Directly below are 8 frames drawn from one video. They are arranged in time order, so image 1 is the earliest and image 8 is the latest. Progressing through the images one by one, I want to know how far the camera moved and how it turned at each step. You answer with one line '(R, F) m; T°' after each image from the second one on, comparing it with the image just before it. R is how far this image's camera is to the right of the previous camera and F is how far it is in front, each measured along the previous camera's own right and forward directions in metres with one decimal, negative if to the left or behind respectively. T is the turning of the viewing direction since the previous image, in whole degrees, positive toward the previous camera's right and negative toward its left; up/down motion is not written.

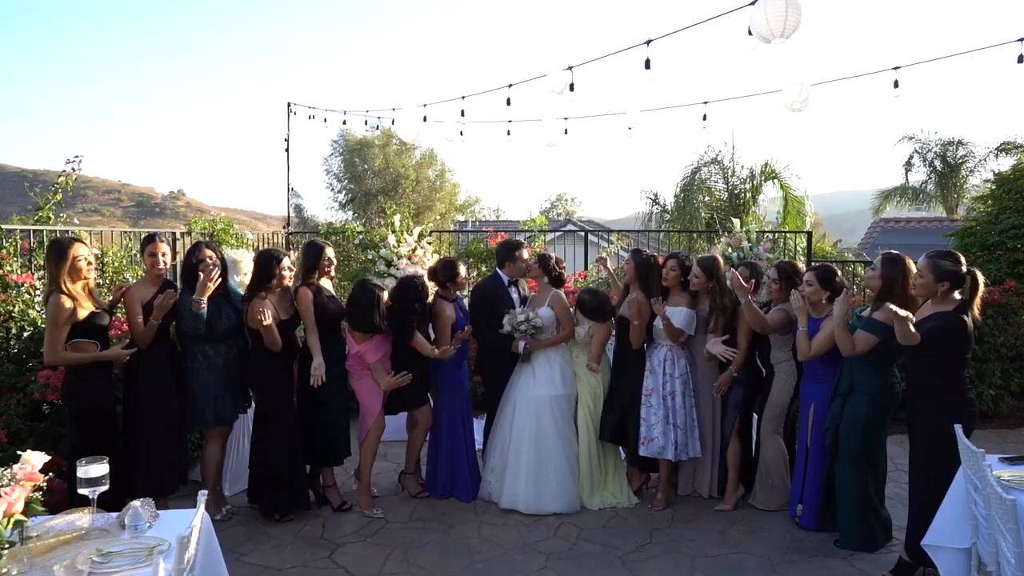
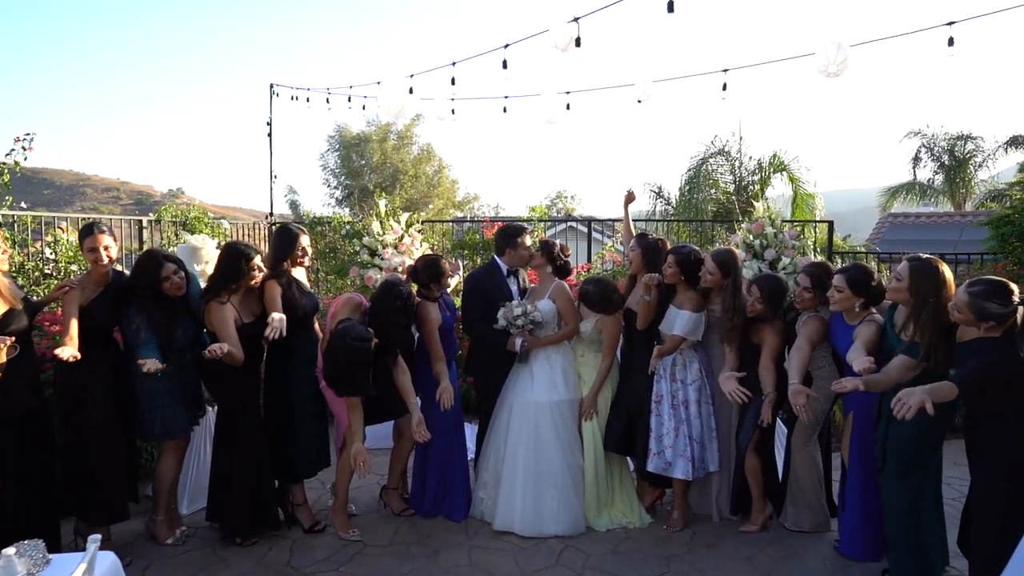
(0.0, +0.6) m; 0°
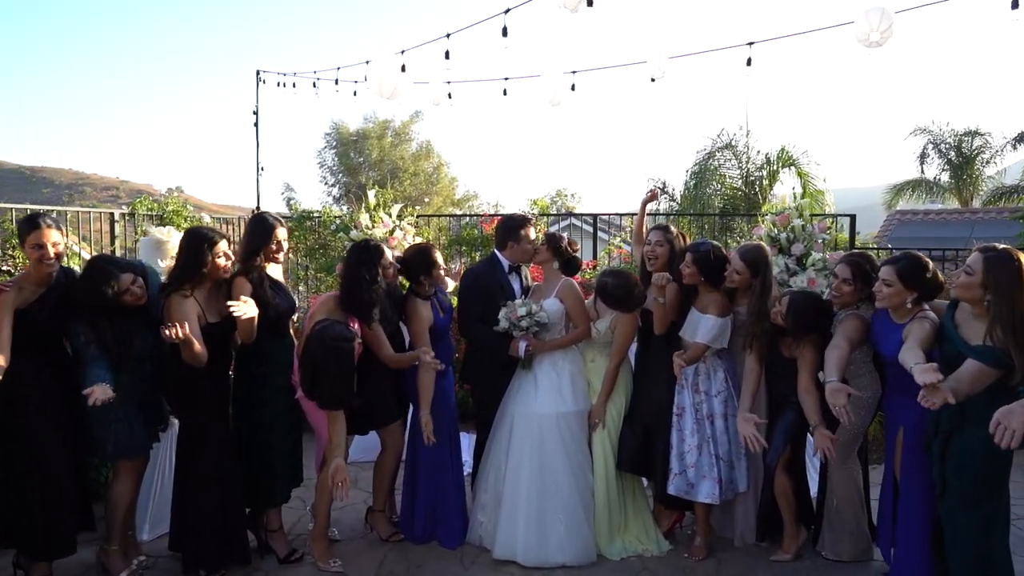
(0.0, +0.5) m; 0°
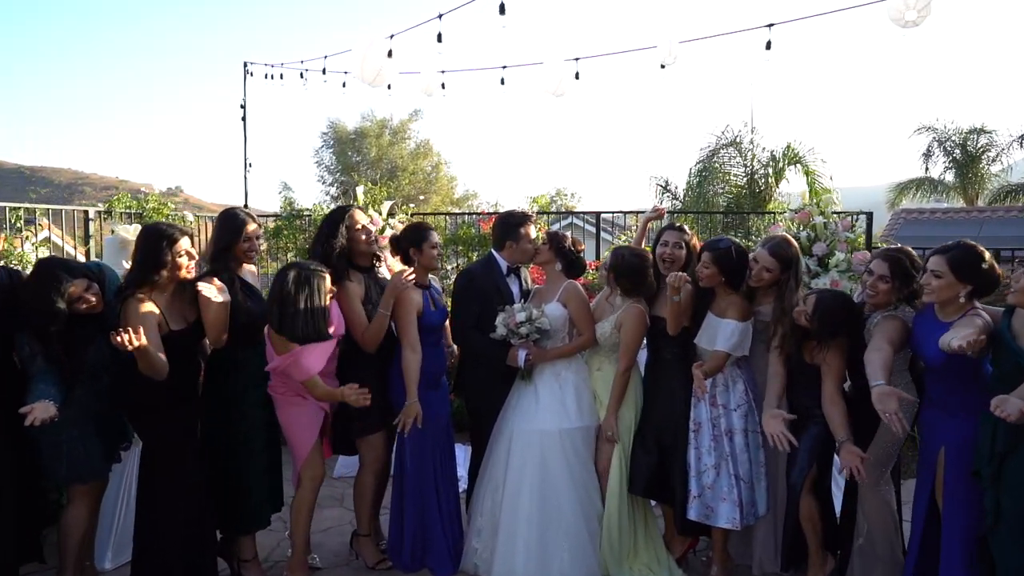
(0.0, +0.4) m; 0°
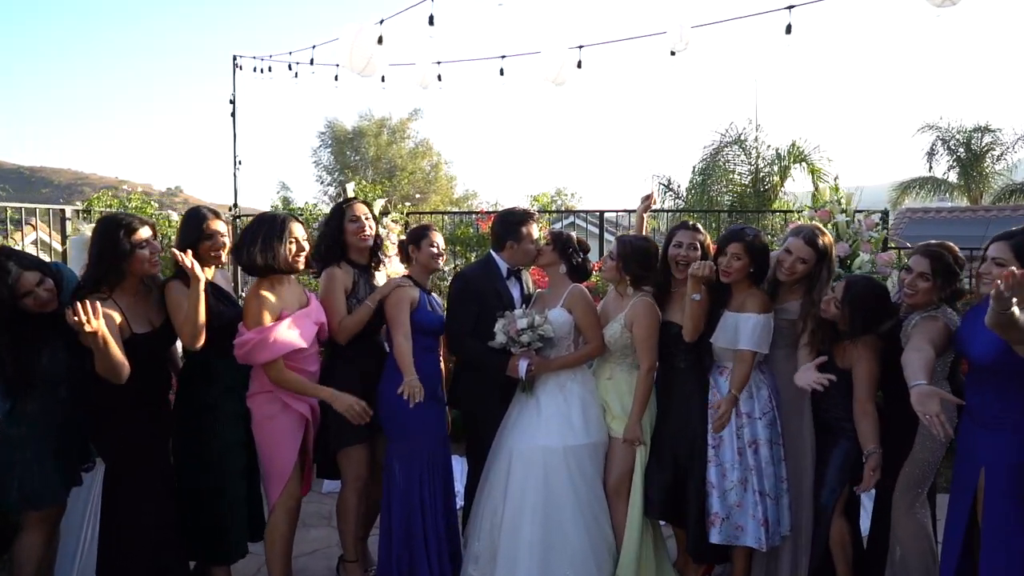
(0.0, +0.3) m; 0°
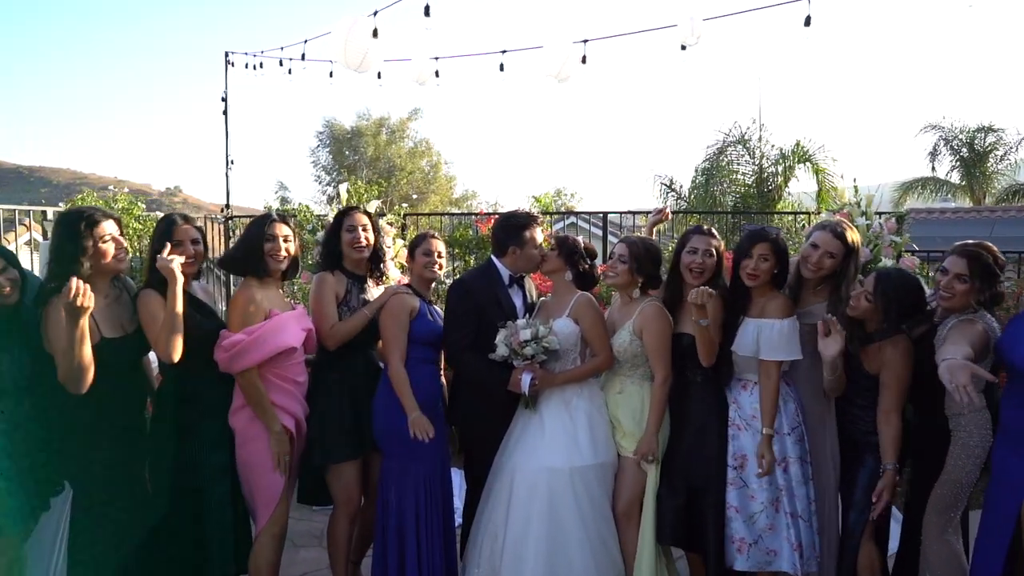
(0.0, +0.2) m; 0°
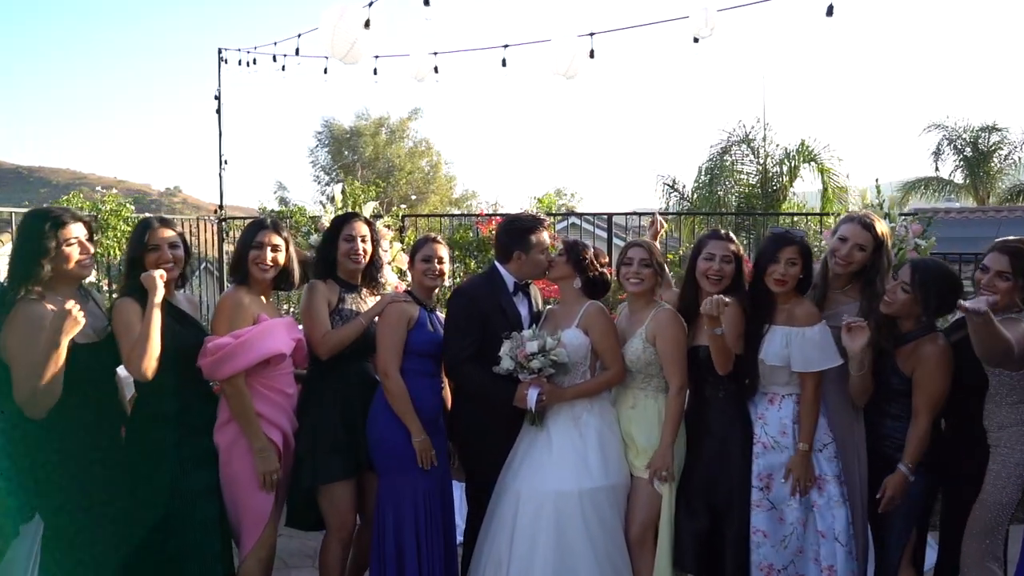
(0.0, +0.2) m; 0°
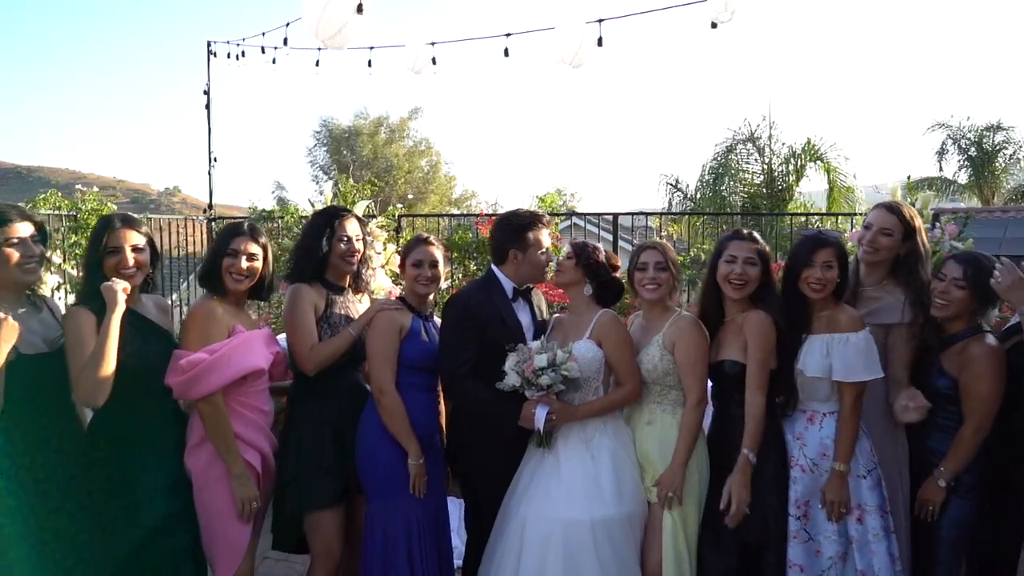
(0.0, +0.3) m; 0°
